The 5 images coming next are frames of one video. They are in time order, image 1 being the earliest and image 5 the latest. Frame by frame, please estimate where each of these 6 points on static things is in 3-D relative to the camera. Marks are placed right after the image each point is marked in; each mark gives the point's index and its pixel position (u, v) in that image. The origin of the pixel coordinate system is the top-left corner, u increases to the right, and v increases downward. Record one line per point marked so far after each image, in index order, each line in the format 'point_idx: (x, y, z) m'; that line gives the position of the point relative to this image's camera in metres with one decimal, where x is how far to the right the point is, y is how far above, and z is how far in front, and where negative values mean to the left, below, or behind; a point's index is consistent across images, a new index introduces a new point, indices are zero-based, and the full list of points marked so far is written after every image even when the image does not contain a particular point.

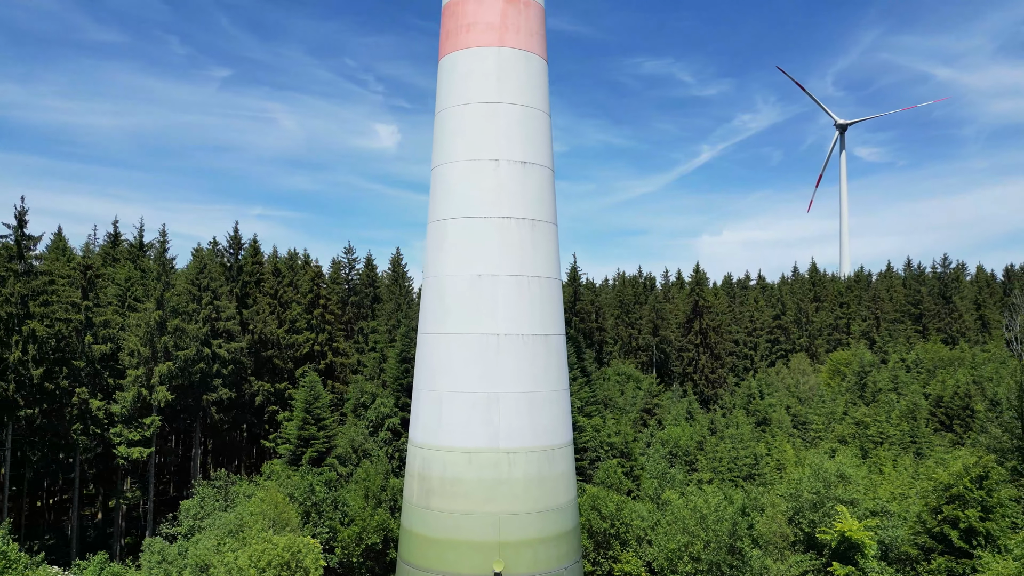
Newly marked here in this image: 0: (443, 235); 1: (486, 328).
0: (-1.8, +1.5, +15.2) m
1: (-0.6, -1.0, +14.4) m
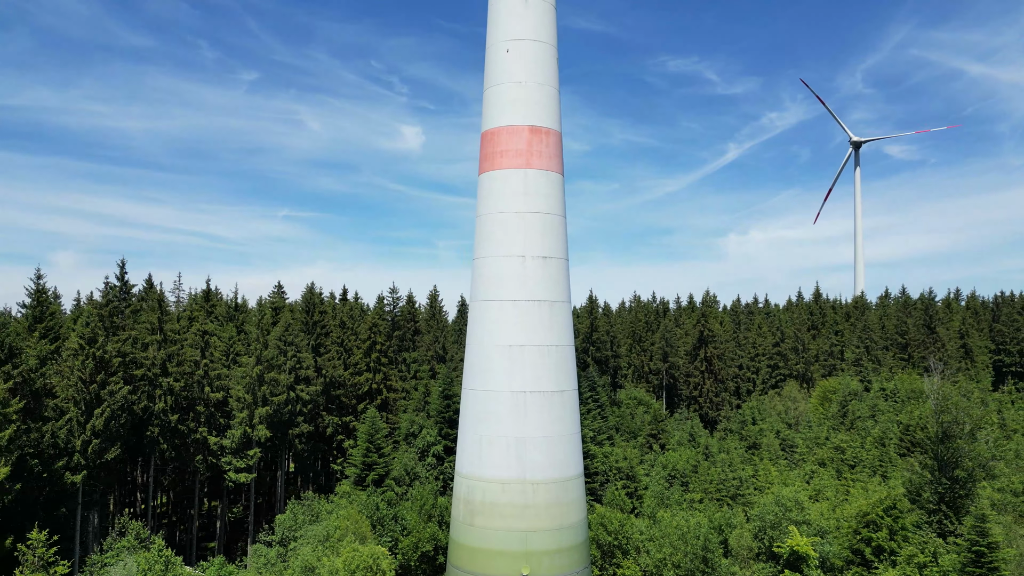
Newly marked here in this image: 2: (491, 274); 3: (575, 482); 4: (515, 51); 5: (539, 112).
0: (-1.0, -0.8, +19.6) m
1: (+0.2, -3.3, +18.8) m
2: (-0.7, +0.4, +19.6) m
3: (+2.1, -6.6, +19.3) m
4: (+0.1, +8.4, +20.0) m
5: (+1.0, +6.2, +19.8) m
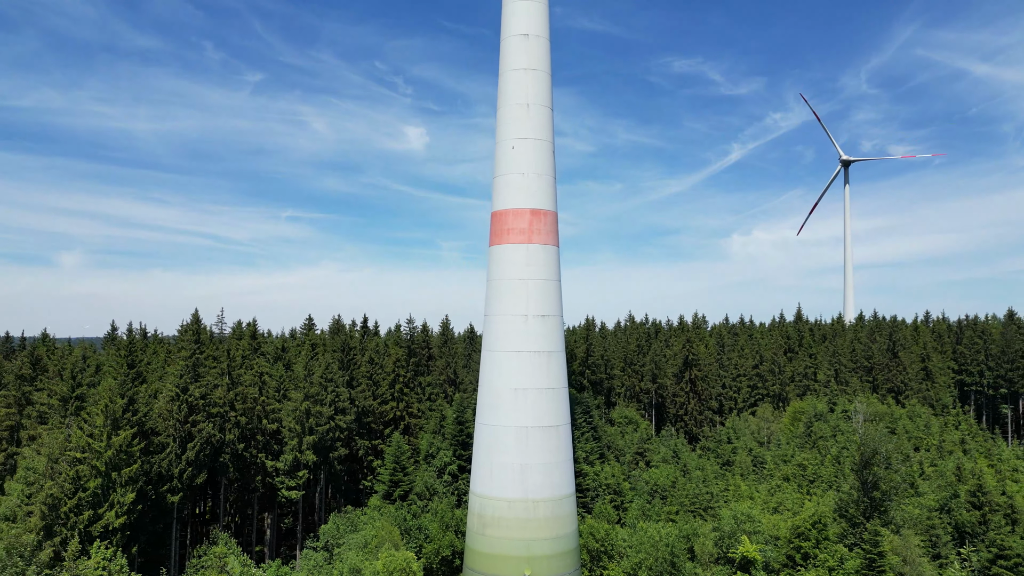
0: (-0.8, -3.1, +24.0) m
1: (+0.4, -5.5, +23.2) m
2: (-0.6, -1.8, +24.0) m
3: (+2.3, -8.9, +23.7) m
4: (+0.3, +6.1, +24.5) m
5: (+1.1, +3.9, +24.2) m
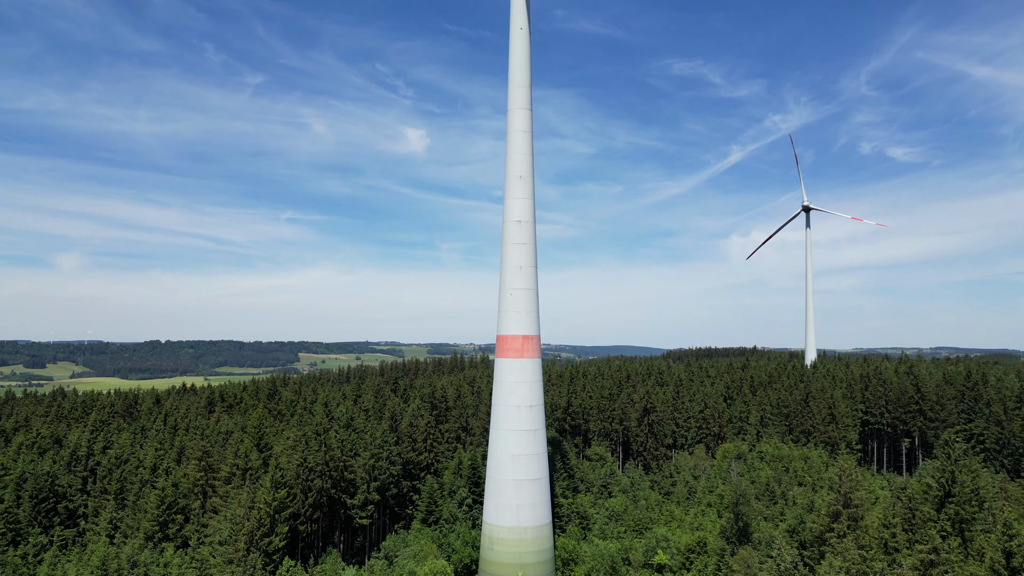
0: (-1.0, -9.6, +36.9) m
1: (+0.2, -12.1, +36.1) m
2: (-0.7, -8.4, +36.9) m
3: (+2.2, -15.5, +36.6) m
4: (+0.1, -0.5, +37.3) m
5: (+1.0, -2.7, +37.1) m
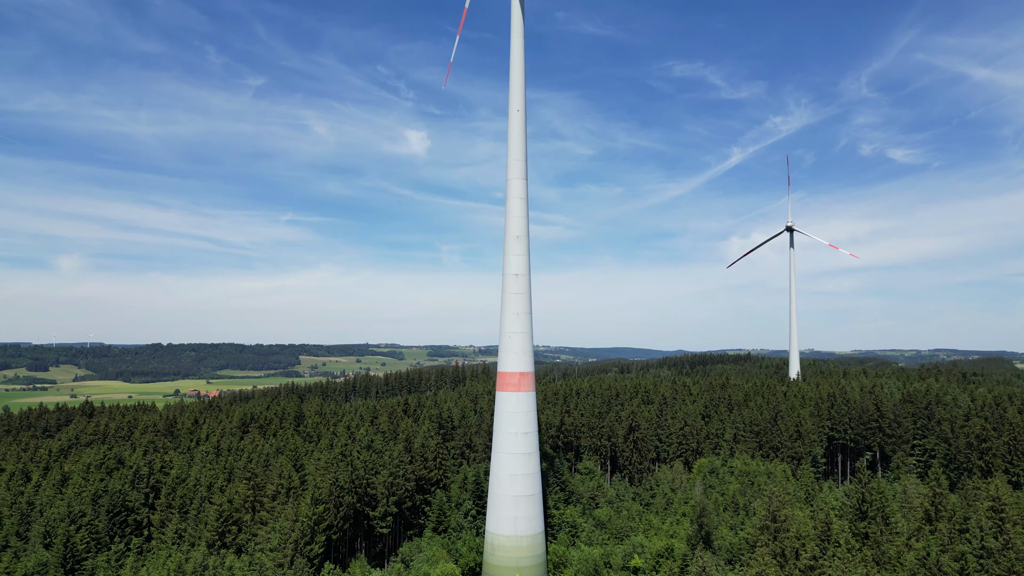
0: (-1.1, -13.1, +43.5) m
1: (+0.1, -15.6, +42.7) m
2: (-0.9, -11.8, +43.5) m
3: (+2.0, -18.9, +43.1) m
4: (0.0, -3.9, +43.9) m
5: (+0.8, -6.1, +43.7) m
